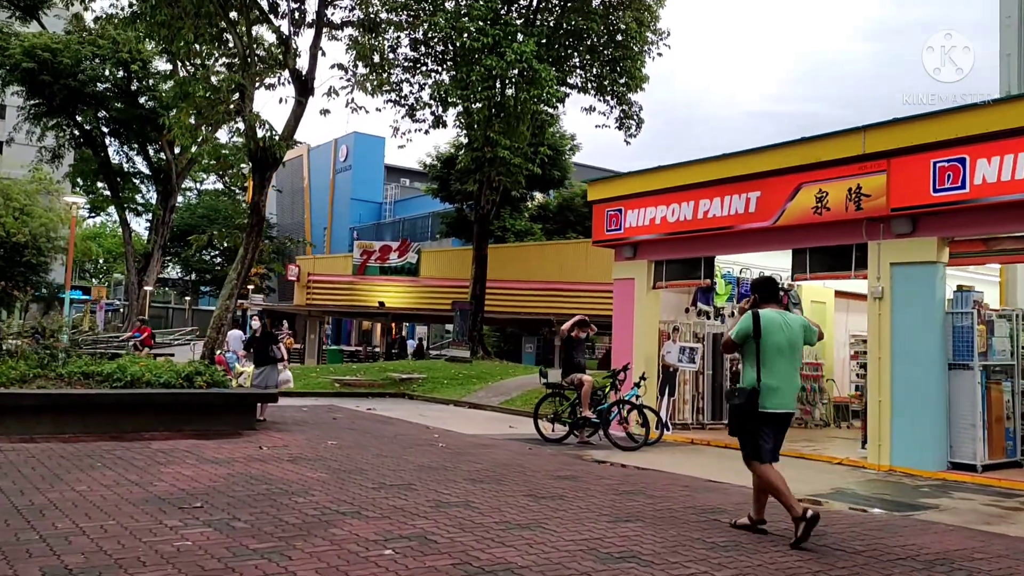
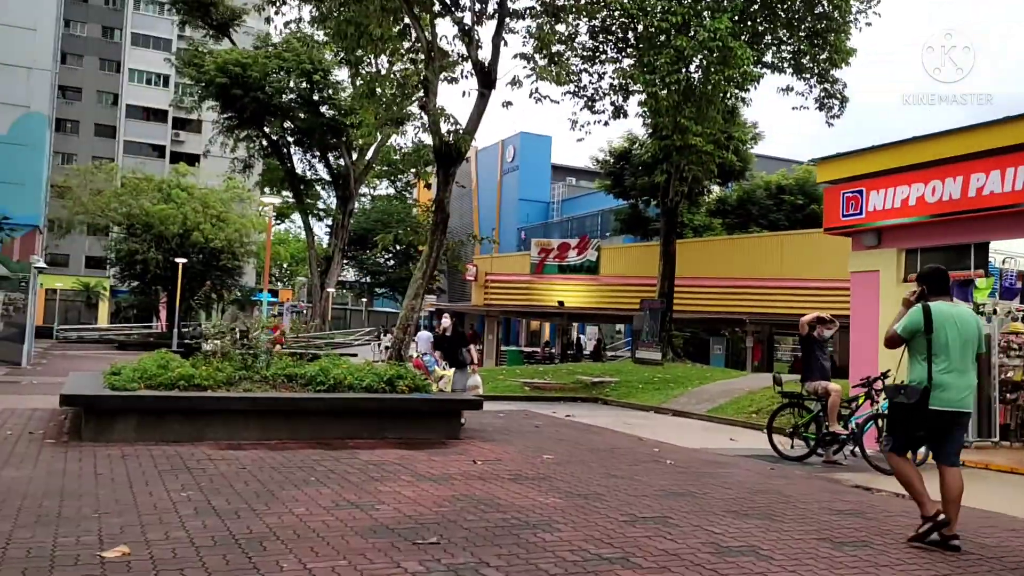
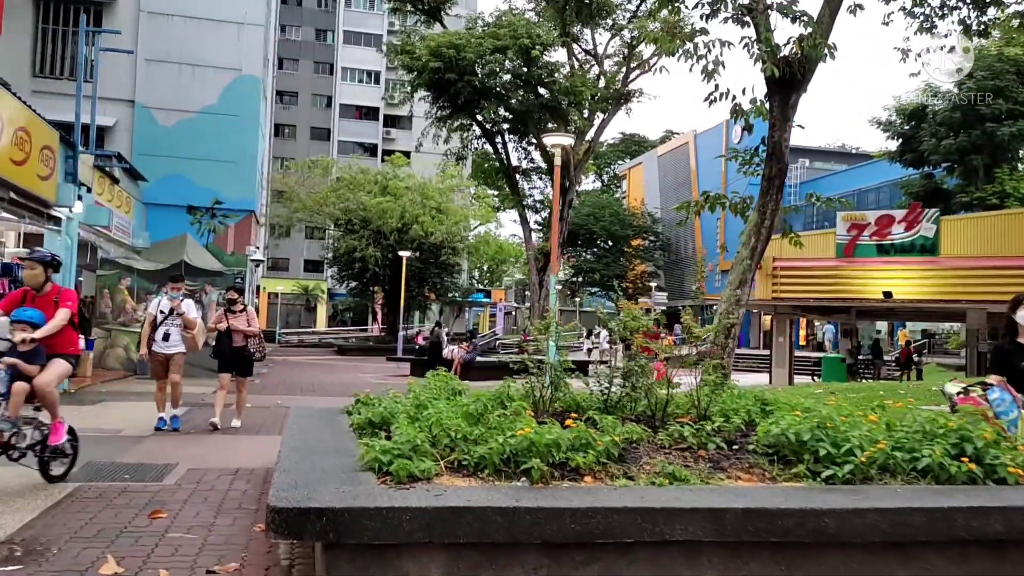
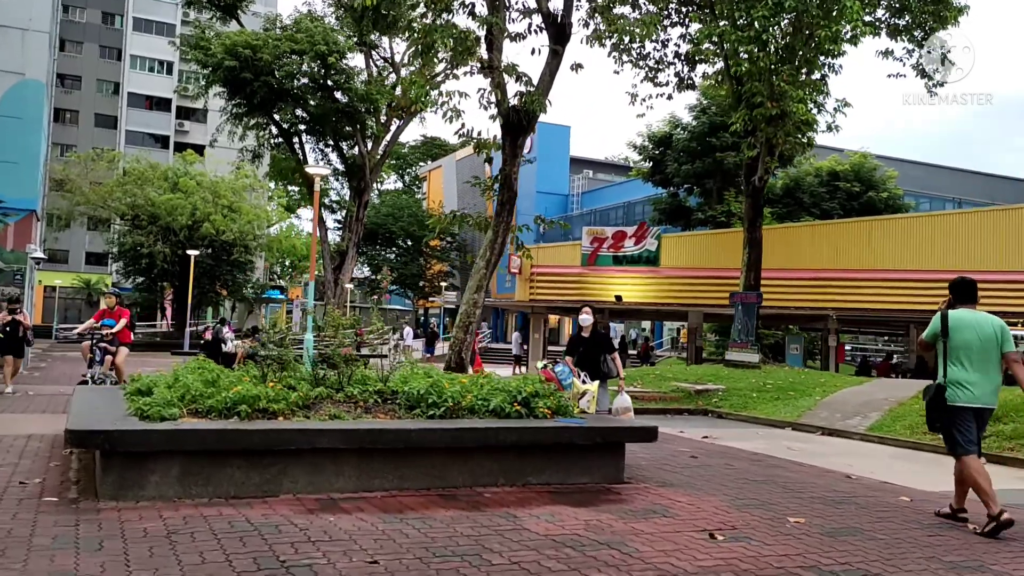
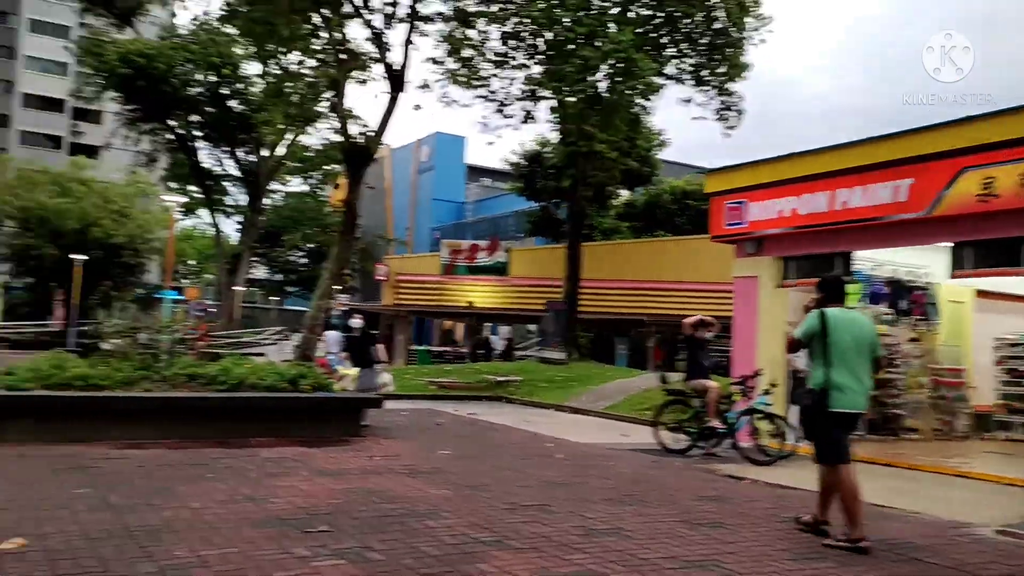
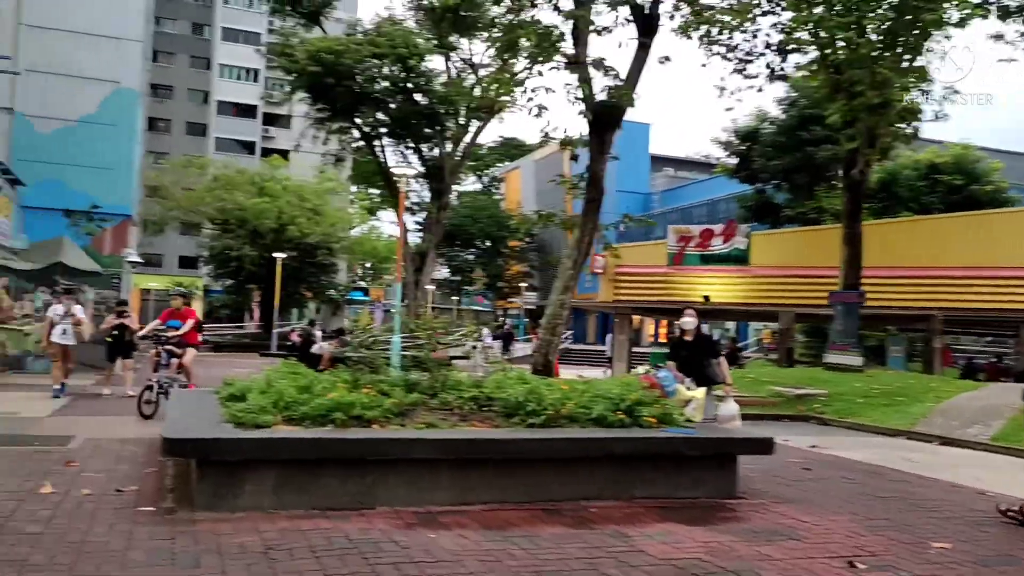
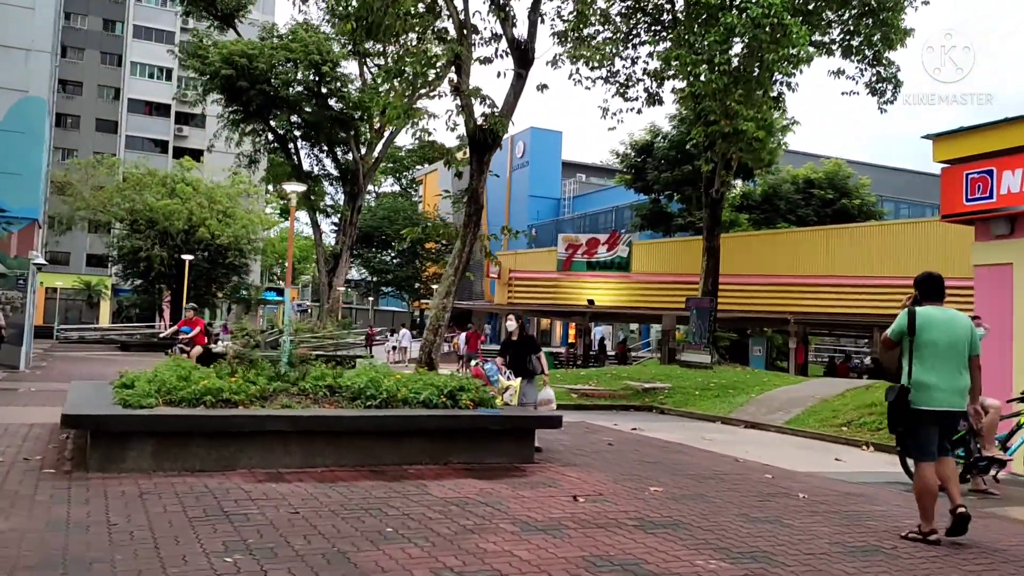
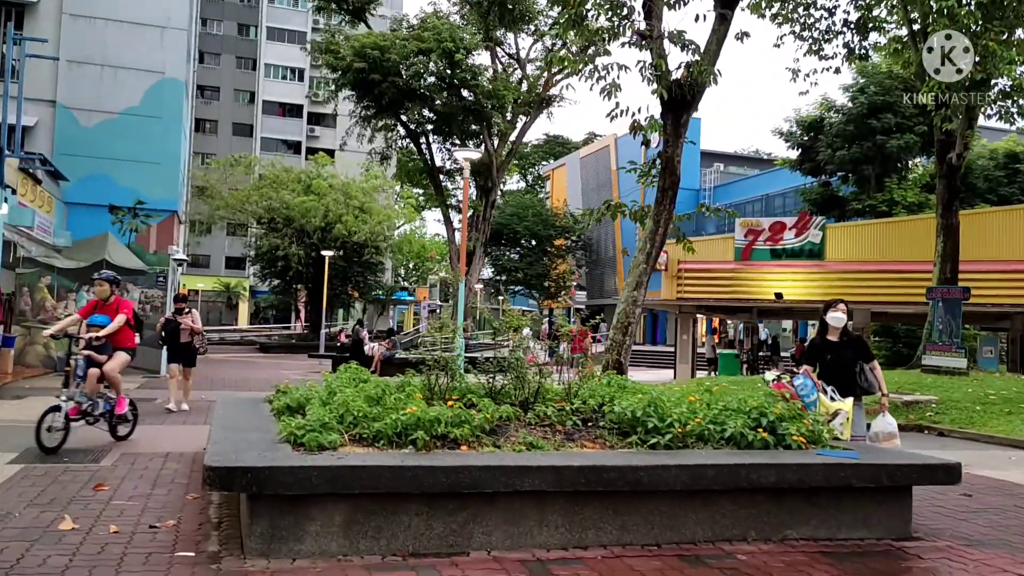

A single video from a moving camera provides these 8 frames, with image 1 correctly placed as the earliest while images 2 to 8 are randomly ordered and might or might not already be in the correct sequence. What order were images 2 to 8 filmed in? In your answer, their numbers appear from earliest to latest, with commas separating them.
5, 2, 7, 4, 6, 8, 3
